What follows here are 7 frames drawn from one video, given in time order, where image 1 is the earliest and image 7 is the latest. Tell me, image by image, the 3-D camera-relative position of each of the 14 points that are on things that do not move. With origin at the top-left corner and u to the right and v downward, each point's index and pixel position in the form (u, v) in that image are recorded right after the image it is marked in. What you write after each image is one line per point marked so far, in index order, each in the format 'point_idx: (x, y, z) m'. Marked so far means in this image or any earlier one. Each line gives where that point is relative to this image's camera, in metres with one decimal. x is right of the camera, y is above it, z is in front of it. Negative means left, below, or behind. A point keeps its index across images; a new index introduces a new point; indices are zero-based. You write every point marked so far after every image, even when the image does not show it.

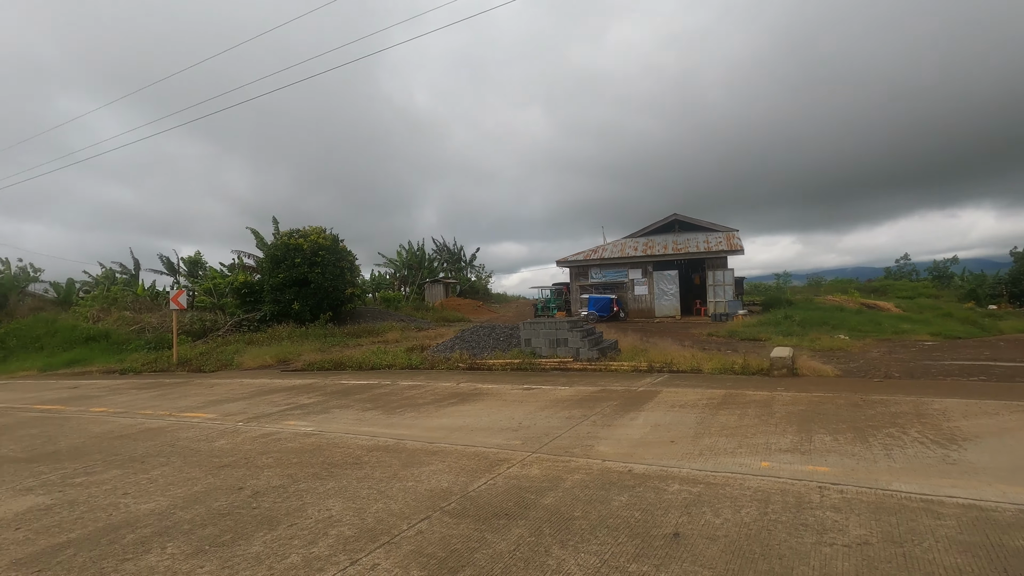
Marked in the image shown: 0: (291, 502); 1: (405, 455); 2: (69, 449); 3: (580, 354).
0: (-2.1, -2.0, +5.0) m
1: (-1.2, -1.9, +6.1) m
2: (-6.4, -2.3, +7.8) m
3: (+1.8, -1.7, +14.0) m
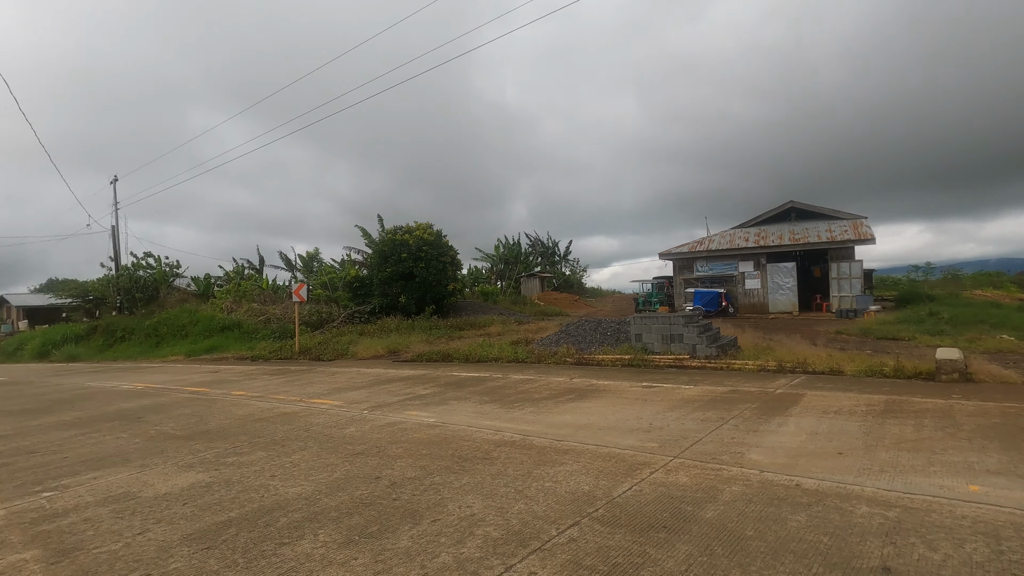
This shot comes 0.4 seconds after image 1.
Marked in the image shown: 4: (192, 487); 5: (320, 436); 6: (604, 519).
0: (-0.8, -1.9, +4.9) m
1: (+0.3, -1.8, +5.9) m
2: (-4.6, -2.2, +8.4) m
3: (+4.5, -1.5, +13.1) m
4: (-3.3, -2.1, +5.6) m
5: (-2.7, -2.1, +7.4) m
6: (+0.7, -1.8, +4.1) m
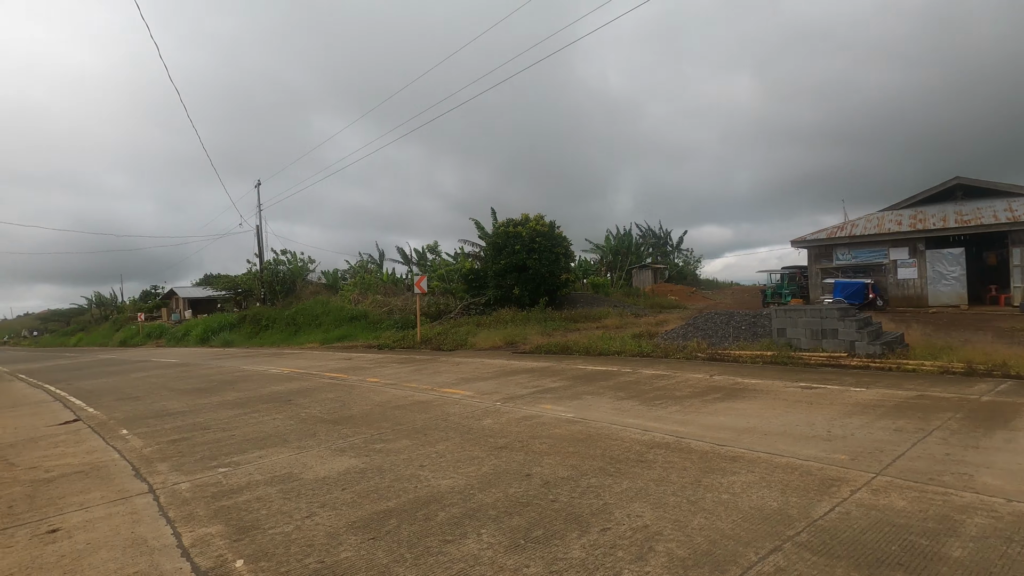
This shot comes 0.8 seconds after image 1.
0: (+0.7, -1.8, +4.5) m
1: (+1.9, -1.7, +5.3) m
2: (-2.4, -2.1, +8.7) m
3: (+7.4, -1.3, +11.6) m
4: (-1.7, -2.0, +5.7) m
5: (-0.7, -1.9, +7.4) m
6: (+1.9, -1.6, +3.4) m
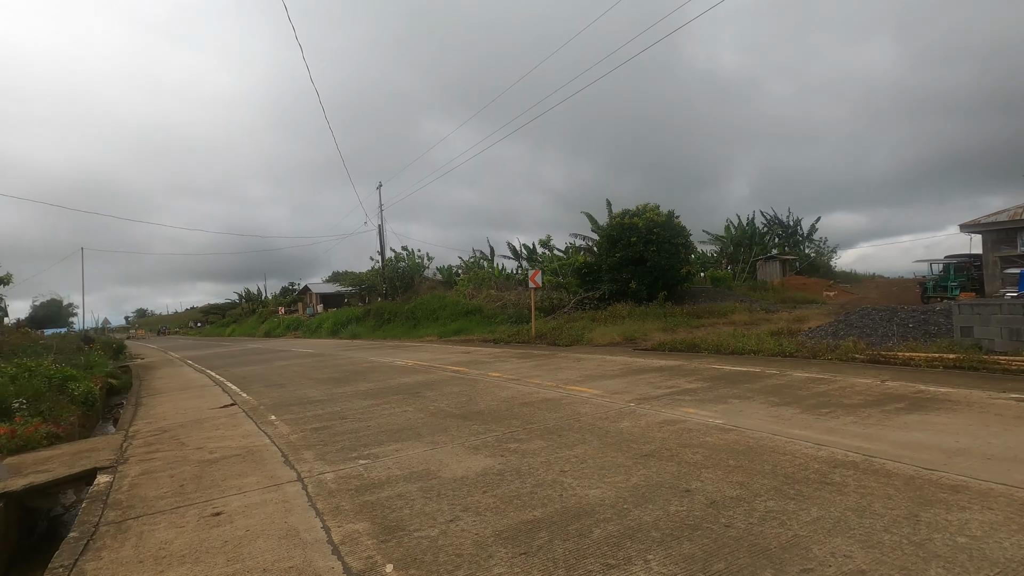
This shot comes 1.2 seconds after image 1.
0: (+1.9, -1.7, +3.8) m
1: (+3.2, -1.6, +4.3) m
2: (-0.4, -2.0, +8.5) m
3: (+9.9, -1.1, +9.4) m
4: (-0.3, -1.9, +5.4) m
5: (+1.1, -1.8, +6.9) m
6: (+2.9, -1.6, +2.5) m
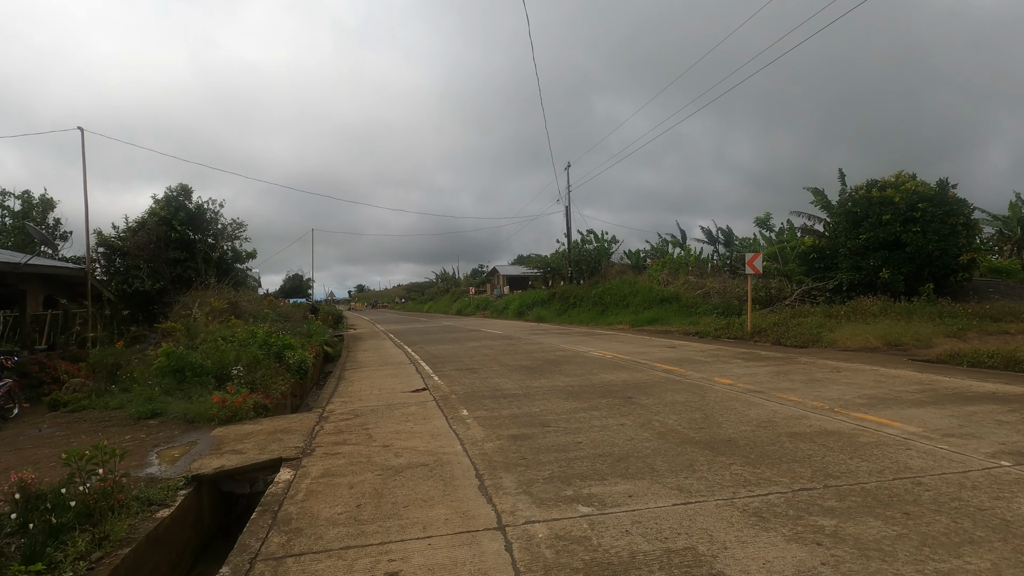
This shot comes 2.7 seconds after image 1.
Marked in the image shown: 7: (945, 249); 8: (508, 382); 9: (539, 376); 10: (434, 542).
0: (+3.2, -1.6, +0.8) m
1: (+4.6, -1.6, +0.9) m
2: (+2.6, -1.7, +6.0) m
3: (+12.6, -1.2, +3.5) m
4: (+1.7, -1.7, +3.1) m
5: (+3.5, -1.7, +4.0) m
6: (+3.8, -1.6, -0.7) m
7: (+15.8, +1.4, +19.5) m
8: (-0.1, -1.8, +10.6) m
9: (+0.5, -1.8, +11.2) m
10: (-0.6, -1.8, +3.9) m
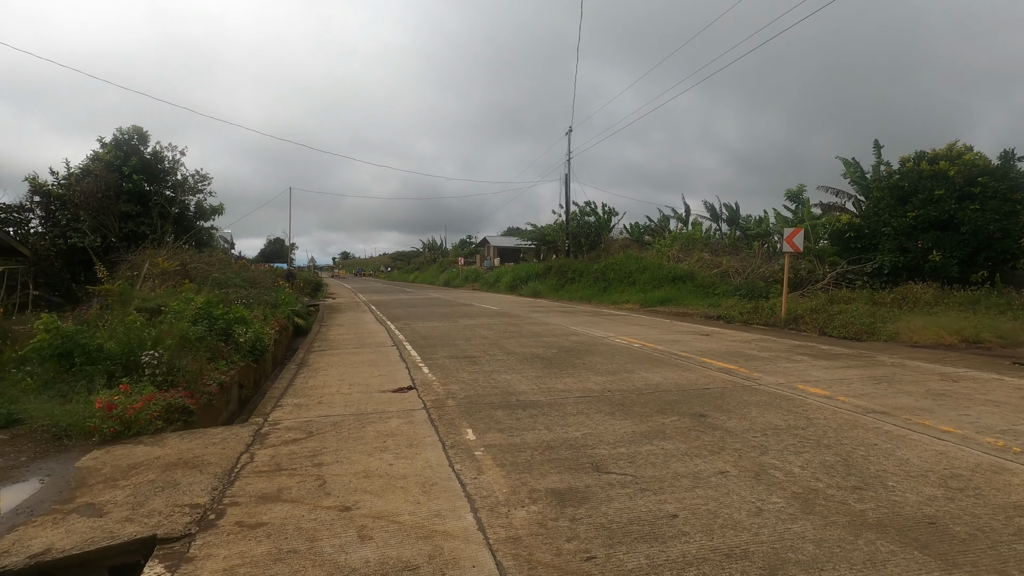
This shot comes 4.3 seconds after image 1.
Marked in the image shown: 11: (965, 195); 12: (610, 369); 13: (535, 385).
0: (+3.7, -1.8, -1.6) m
1: (+5.1, -1.8, -1.5) m
2: (+3.0, -1.6, +3.5) m
3: (+13.0, -1.6, +1.3) m
4: (+2.1, -1.7, +0.5) m
5: (+3.8, -1.6, +1.5) m
6: (+4.3, -1.8, -3.2) m
7: (+15.9, +1.8, +17.2) m
8: (+0.1, -1.4, +8.0) m
9: (+0.7, -1.3, +8.6) m
10: (-0.2, -1.7, +1.3) m
11: (+15.1, +3.1, +17.7) m
12: (+1.6, -1.3, +8.7) m
13: (+0.3, -1.4, +7.6) m
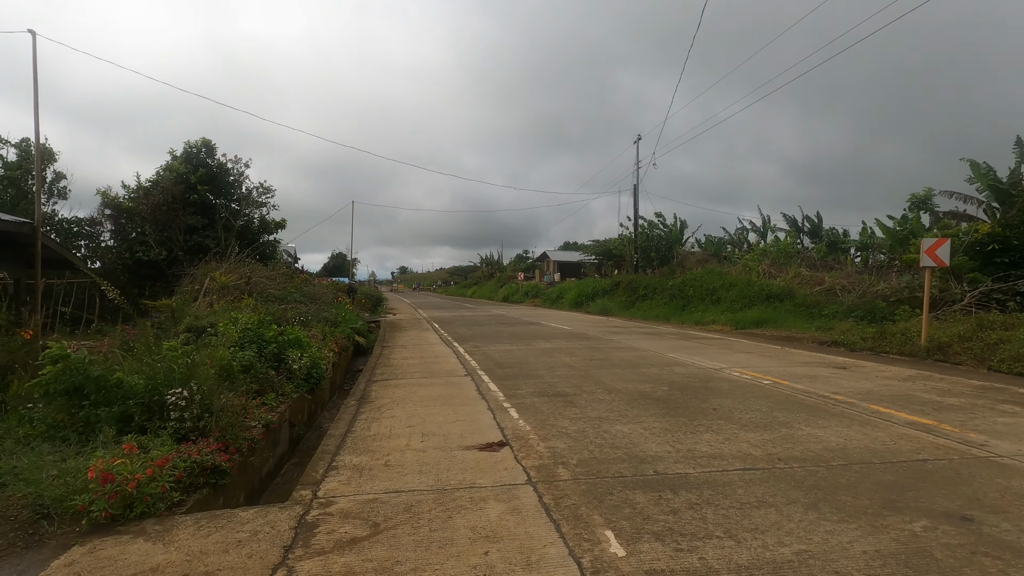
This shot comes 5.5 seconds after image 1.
0: (+4.0, -1.8, -3.9) m
1: (+5.5, -1.8, -4.0) m
2: (+3.9, -1.7, +1.3) m
3: (+13.7, -1.7, -2.0) m
4: (+2.7, -1.8, -1.6) m
5: (+4.5, -1.8, -0.8) m
6: (+4.5, -1.8, -5.6) m
7: (+18.1, +1.2, +13.7) m
8: (+1.5, -1.6, +6.0) m
9: (+2.2, -1.6, +6.6) m
10: (+0.5, -1.8, -0.6) m
11: (+17.4, +2.4, +14.3) m
12: (+3.0, -1.6, +6.6) m
13: (+1.6, -1.6, +5.6) m
